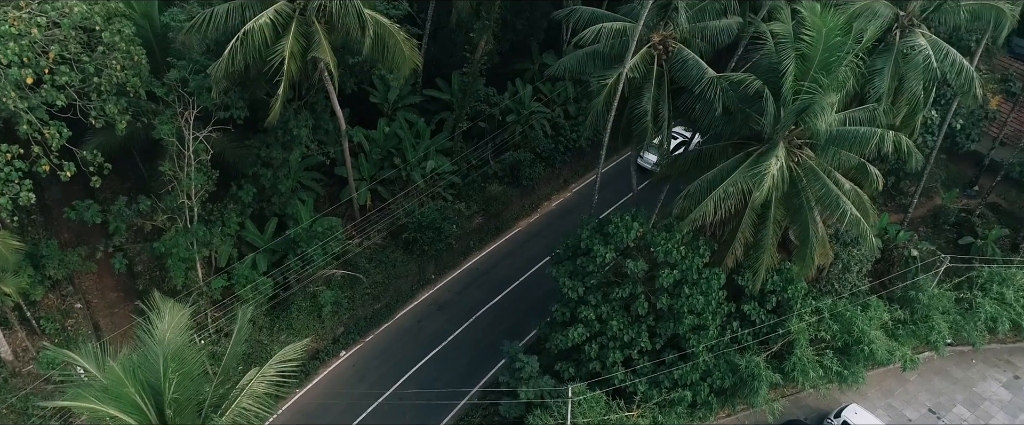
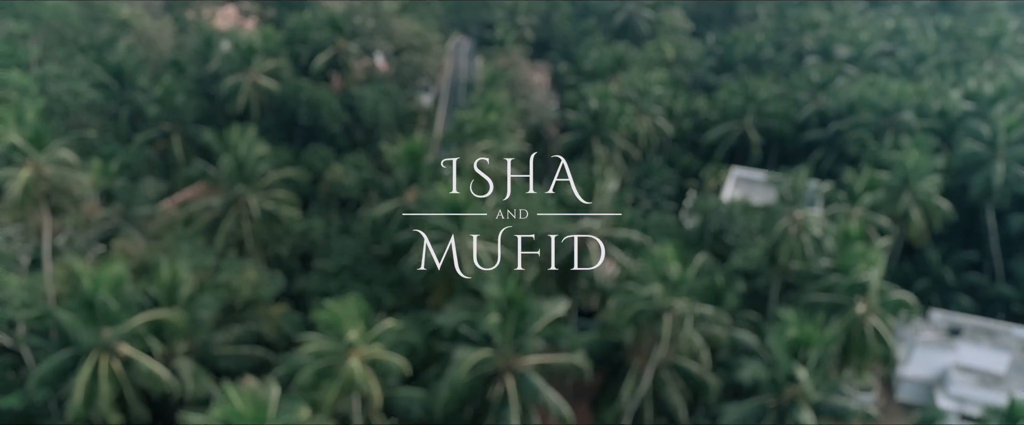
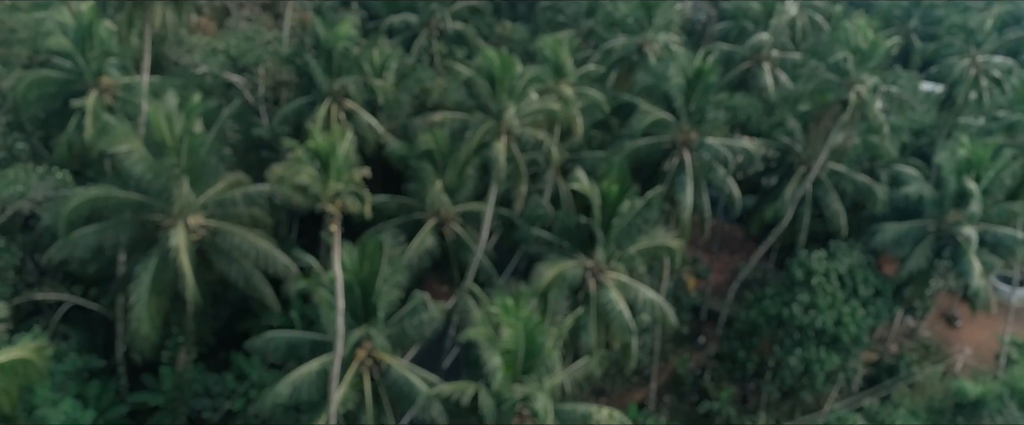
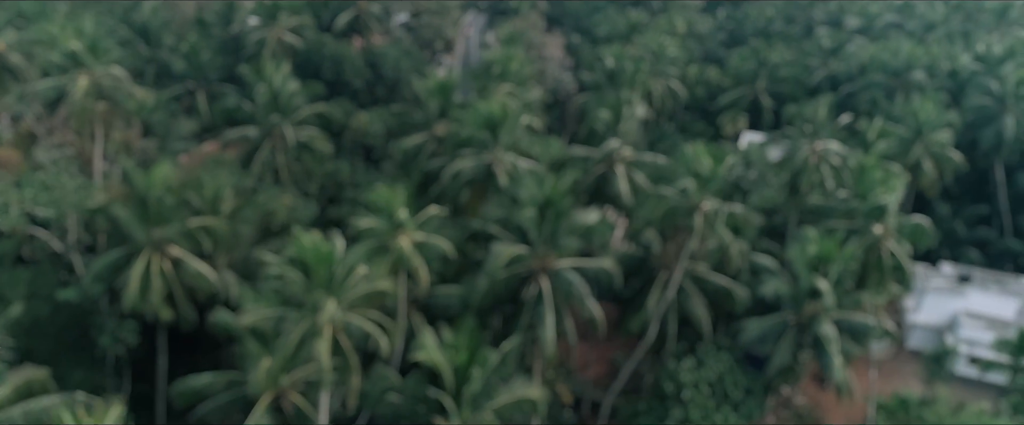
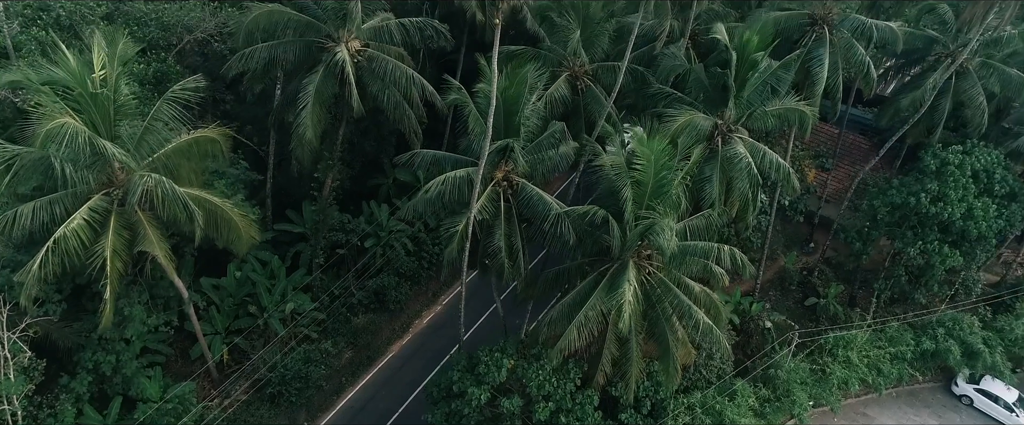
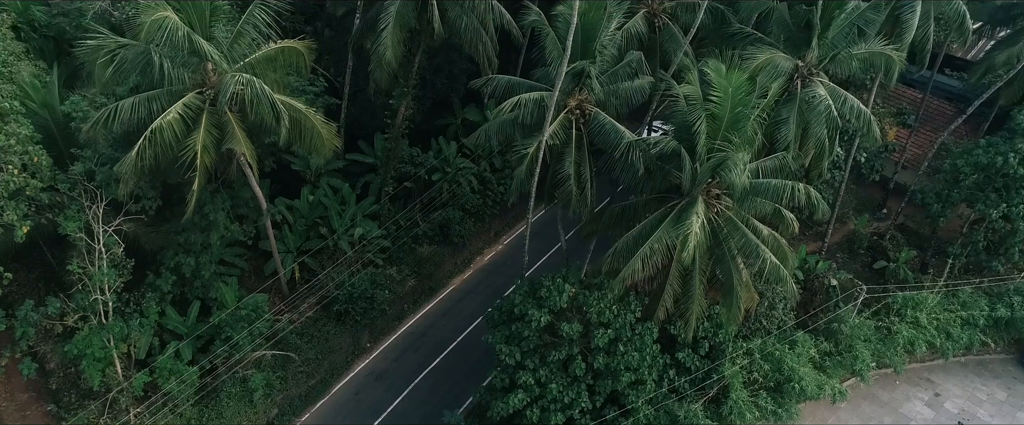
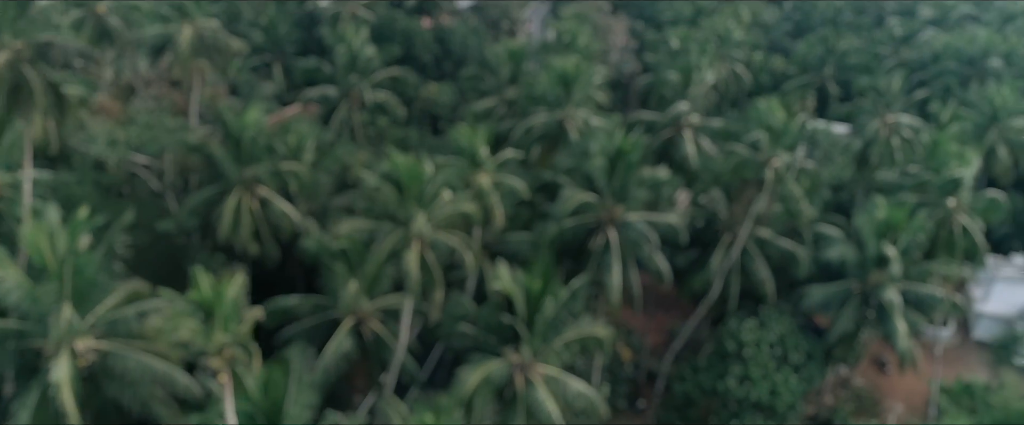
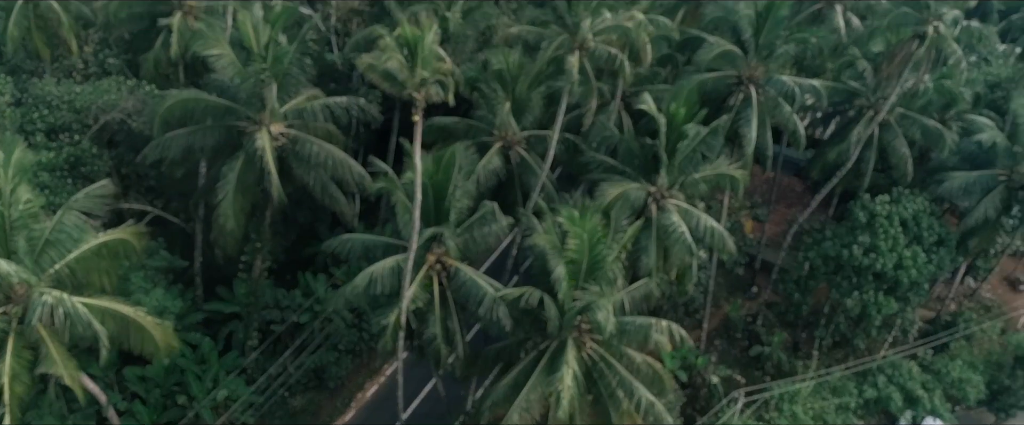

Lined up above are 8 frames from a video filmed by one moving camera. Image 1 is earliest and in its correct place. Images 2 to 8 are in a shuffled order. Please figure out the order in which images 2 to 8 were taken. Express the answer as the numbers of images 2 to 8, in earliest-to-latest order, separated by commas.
6, 5, 8, 3, 7, 4, 2
